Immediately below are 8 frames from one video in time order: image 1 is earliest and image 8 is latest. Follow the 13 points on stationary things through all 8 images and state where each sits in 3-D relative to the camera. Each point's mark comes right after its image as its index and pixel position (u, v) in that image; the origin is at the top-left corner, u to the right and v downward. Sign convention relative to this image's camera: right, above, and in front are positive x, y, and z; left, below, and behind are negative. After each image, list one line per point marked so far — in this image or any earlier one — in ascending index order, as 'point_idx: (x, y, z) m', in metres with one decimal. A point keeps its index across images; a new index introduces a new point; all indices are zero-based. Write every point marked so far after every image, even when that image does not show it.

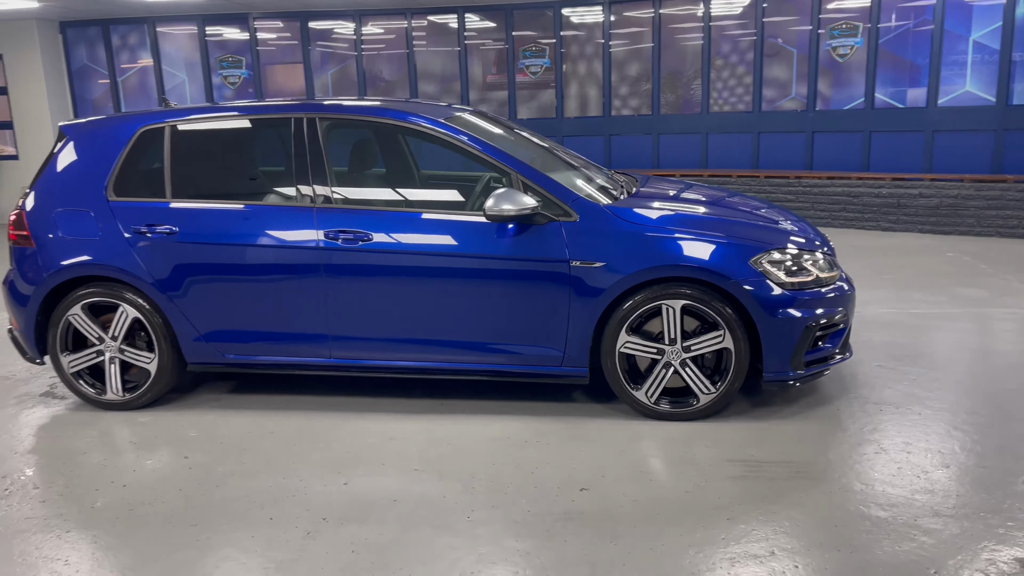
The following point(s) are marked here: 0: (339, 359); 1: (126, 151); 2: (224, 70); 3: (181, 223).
0: (-0.9, -0.3, +4.0) m
1: (-1.9, +0.7, +4.1) m
2: (-4.2, +3.1, +11.8) m
3: (-1.6, +0.3, +3.9) m
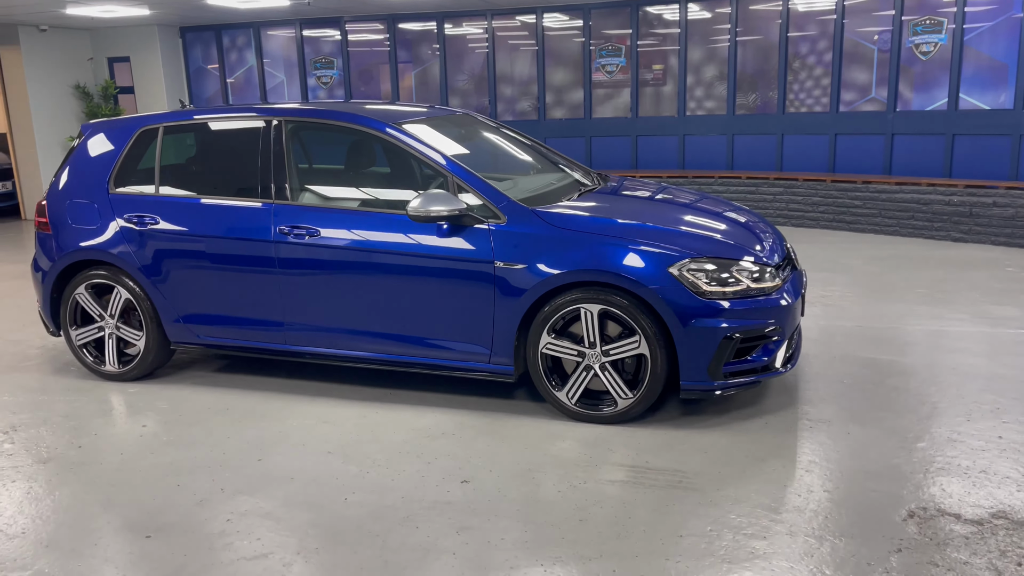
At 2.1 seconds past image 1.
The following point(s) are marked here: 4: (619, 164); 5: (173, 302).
0: (-1.2, -0.3, +4.3) m
1: (-2.1, +0.8, +4.6) m
2: (-3.0, +3.3, +12.5) m
3: (-1.9, +0.4, +4.4) m
4: (+1.5, +1.7, +11.3) m
5: (-1.8, -0.1, +4.4) m
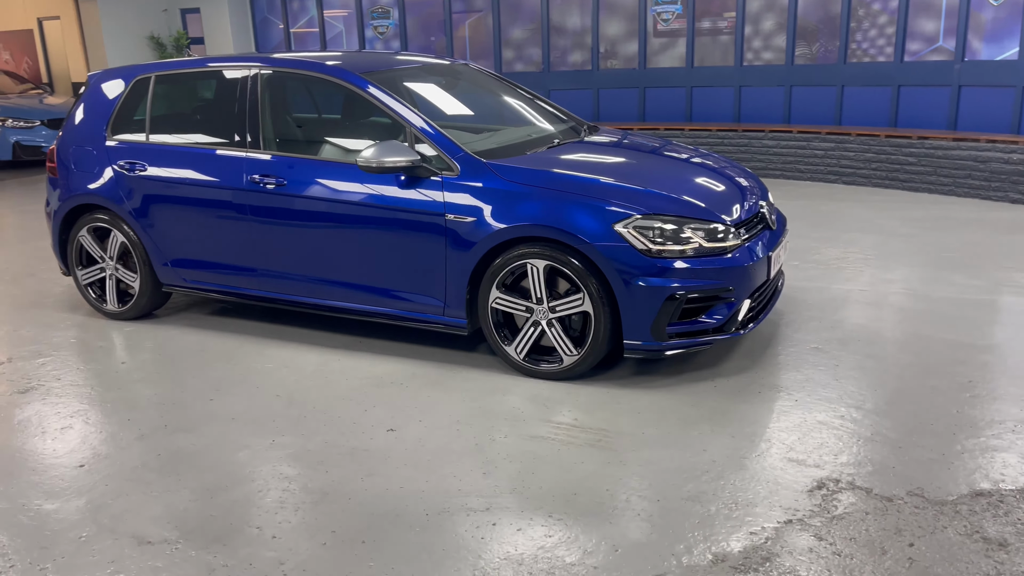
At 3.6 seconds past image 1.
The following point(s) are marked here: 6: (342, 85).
0: (-1.3, 0.0, +4.4) m
1: (-2.2, +1.1, +4.7) m
2: (-2.1, +4.1, +12.6) m
3: (-2.0, +0.7, +4.5) m
4: (+2.1, +2.3, +10.9) m
5: (-2.0, +0.2, +4.6) m
6: (-0.9, +1.0, +4.2) m
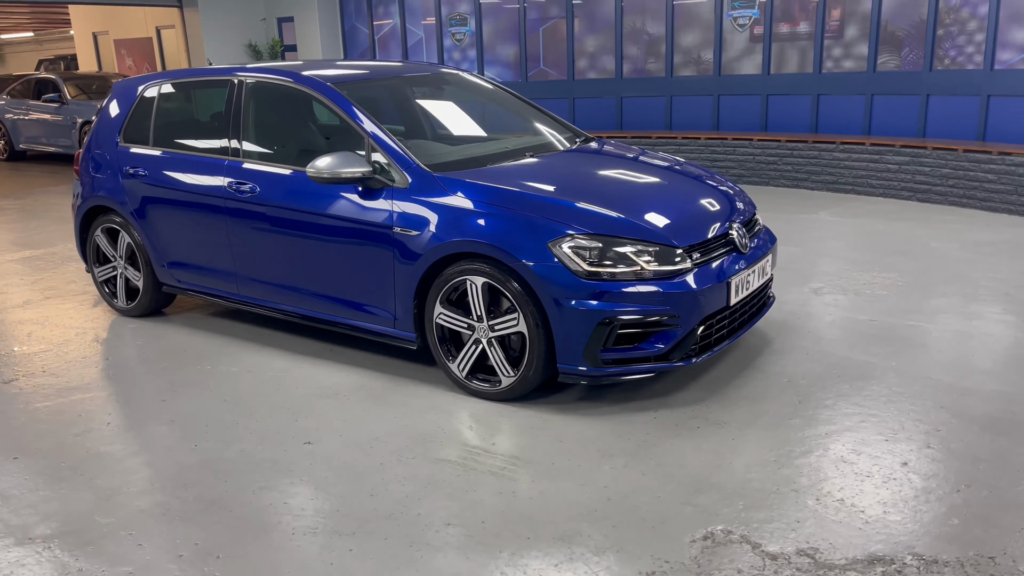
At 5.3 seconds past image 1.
0: (-1.5, 0.0, +4.5) m
1: (-2.3, +1.1, +5.0) m
2: (-0.9, +4.0, +12.8) m
3: (-2.1, +0.7, +4.7) m
4: (+3.0, +2.1, +10.5) m
5: (-2.1, +0.2, +4.8) m
6: (-1.1, +1.0, +4.3) m
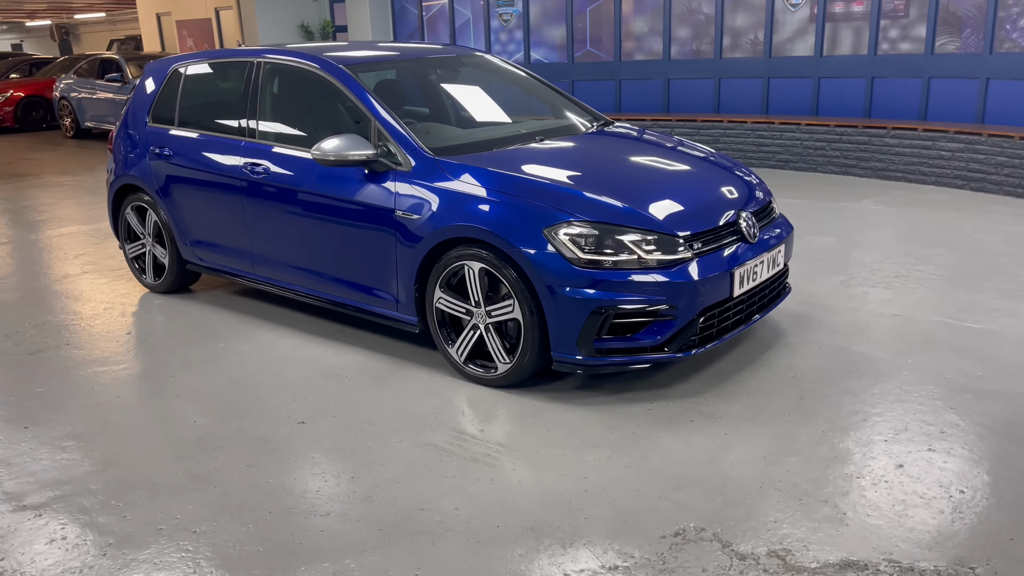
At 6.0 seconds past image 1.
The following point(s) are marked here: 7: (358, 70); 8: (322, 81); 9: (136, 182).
0: (-1.4, +0.1, +4.6) m
1: (-2.2, +1.2, +5.1) m
2: (-0.2, +4.3, +12.7) m
3: (-2.0, +0.8, +4.8) m
4: (+3.5, +2.2, +10.2) m
5: (-2.0, +0.4, +4.9) m
6: (-1.0, +1.1, +4.3) m
7: (-0.8, +1.1, +4.3) m
8: (-1.0, +1.1, +4.3) m
9: (-2.3, +0.7, +5.1) m
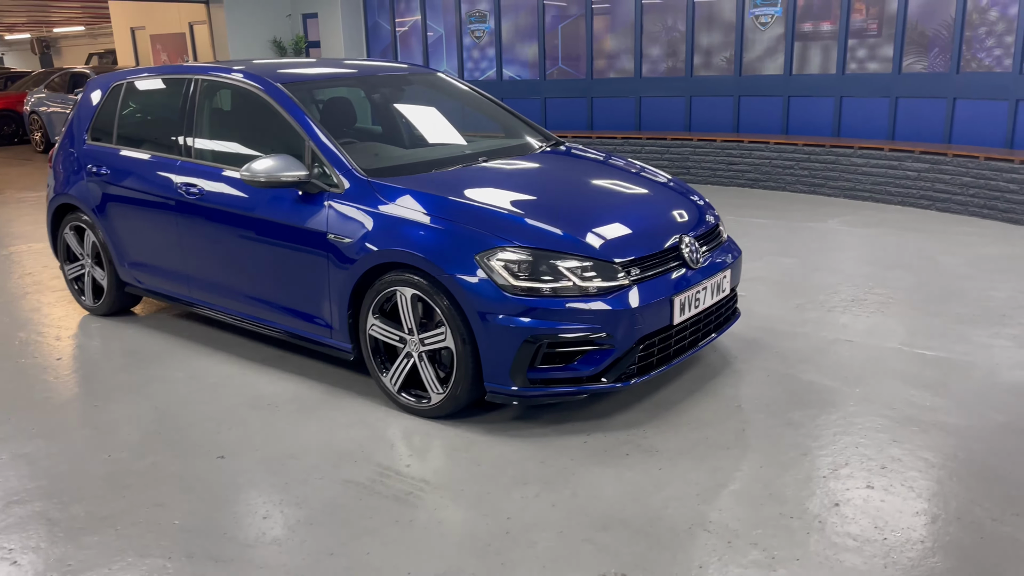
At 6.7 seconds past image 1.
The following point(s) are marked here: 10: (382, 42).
0: (-1.7, -0.1, +4.5) m
1: (-2.5, +1.1, +5.0) m
2: (-0.6, +4.0, +12.6) m
3: (-2.3, +0.7, +4.7) m
4: (+3.1, +2.0, +10.1) m
5: (-2.3, +0.2, +4.8) m
6: (-1.3, +1.0, +4.1) m
7: (-1.1, +1.0, +4.2) m
8: (-1.3, +1.0, +4.2) m
9: (-2.6, +0.5, +4.9) m
10: (-2.2, +4.1, +13.8) m
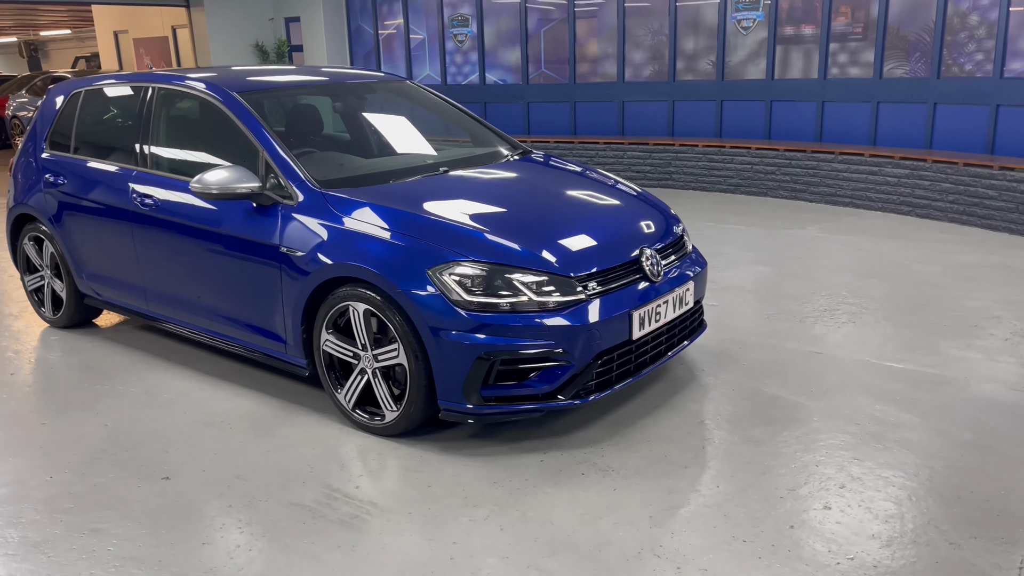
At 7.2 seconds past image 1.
0: (-1.9, -0.1, +4.4) m
1: (-2.6, +1.0, +4.9) m
2: (-0.8, +3.9, +12.5) m
3: (-2.5, +0.6, +4.6) m
4: (+2.9, +1.9, +10.1) m
5: (-2.5, +0.2, +4.7) m
6: (-1.5, +0.9, +4.1) m
7: (-1.3, +1.0, +4.1) m
8: (-1.5, +0.9, +4.1) m
9: (-2.8, +0.4, +4.8) m
10: (-2.4, +4.0, +13.7) m
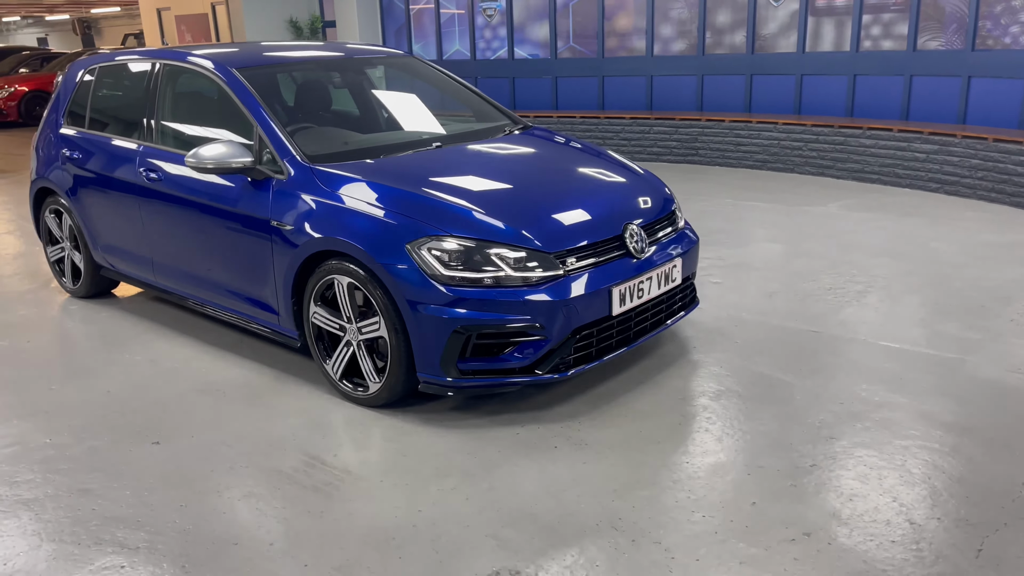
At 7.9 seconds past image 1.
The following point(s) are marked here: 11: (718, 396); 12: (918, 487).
0: (-1.9, 0.0, +4.5) m
1: (-2.6, +1.2, +5.0) m
2: (-0.4, +4.3, +12.5) m
3: (-2.5, +0.8, +4.8) m
4: (+3.2, +2.2, +9.9) m
5: (-2.5, +0.3, +4.8) m
6: (-1.5, +1.0, +4.1) m
7: (-1.3, +1.1, +4.2) m
8: (-1.5, +1.0, +4.2) m
9: (-2.8, +0.6, +5.0) m
10: (-1.9, +4.4, +13.8) m
11: (+0.9, -0.5, +3.5) m
12: (+1.4, -0.7, +2.7) m
